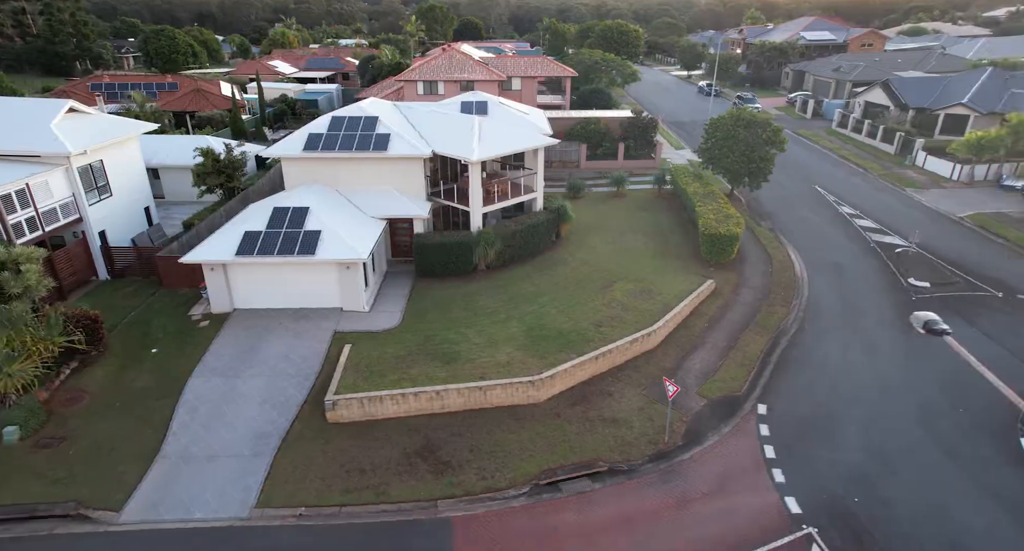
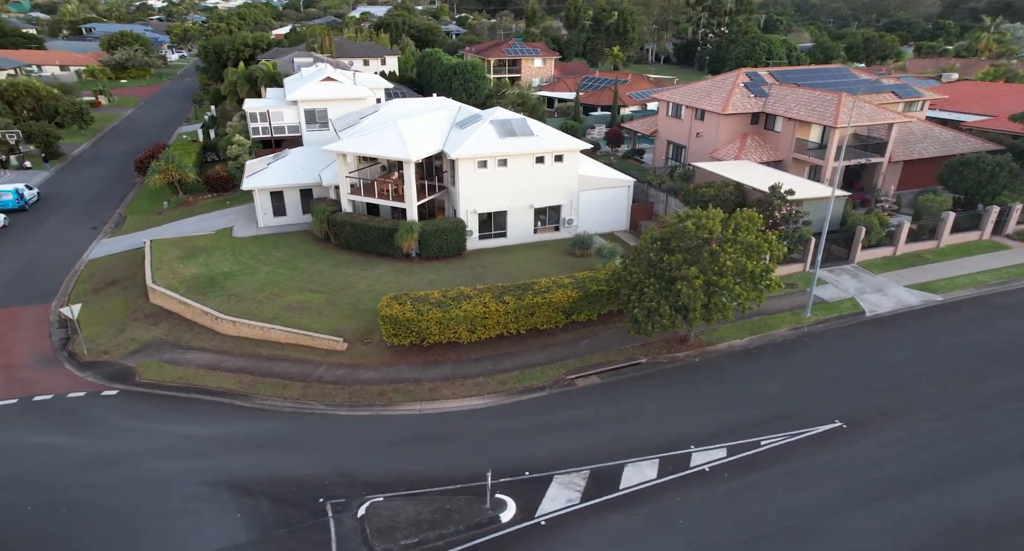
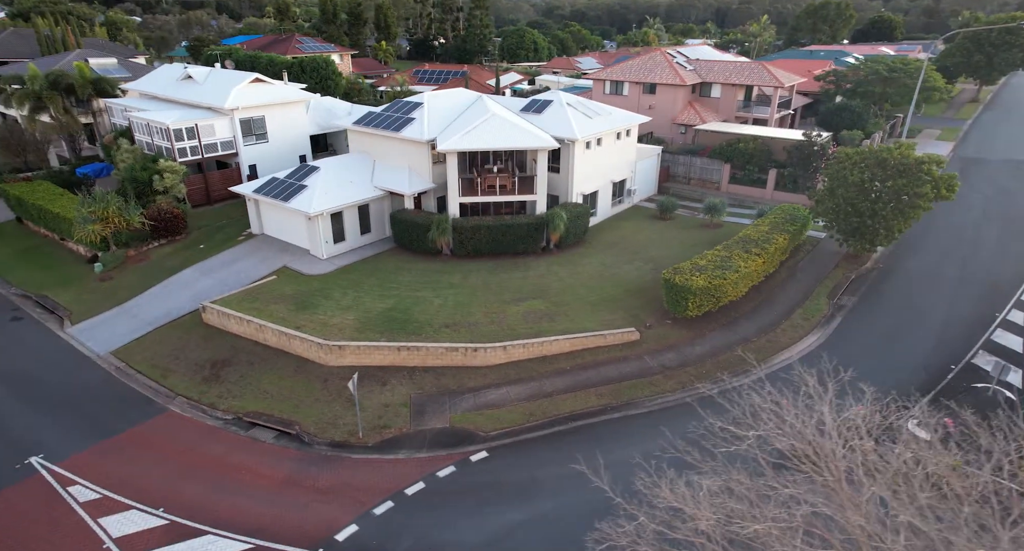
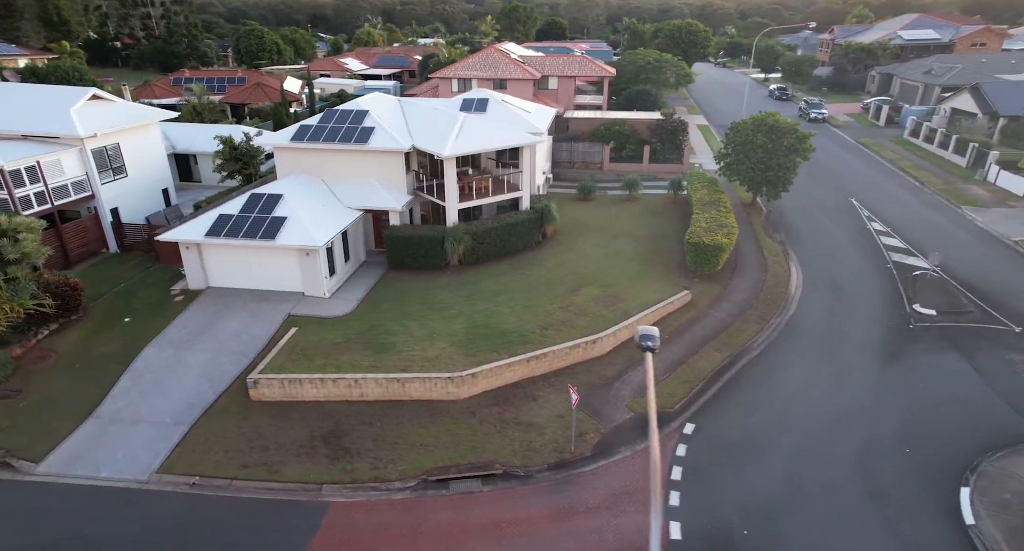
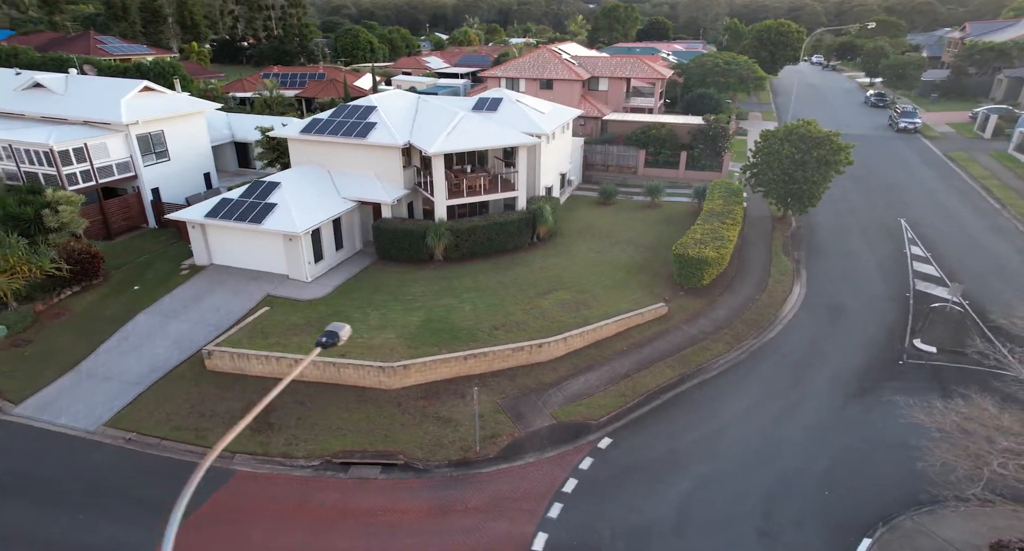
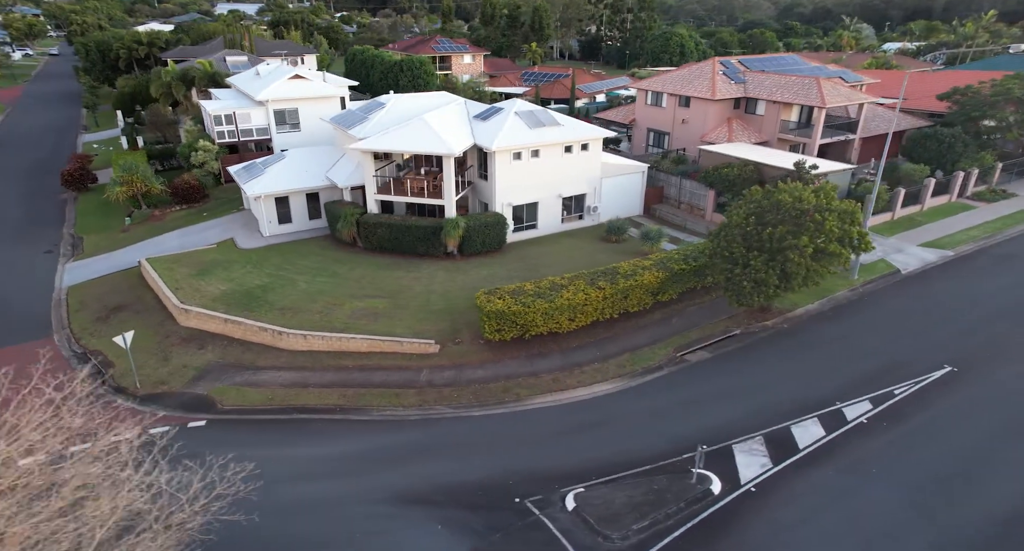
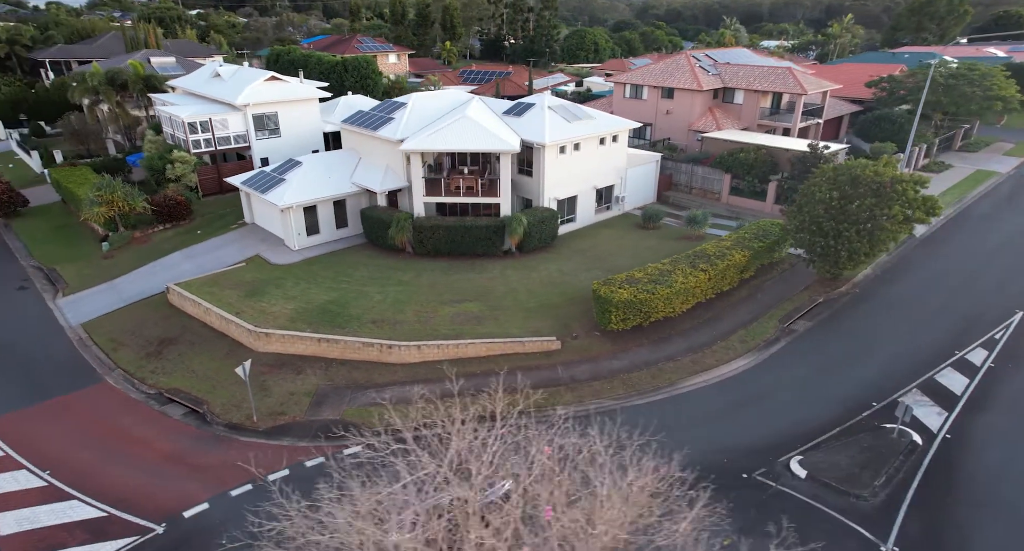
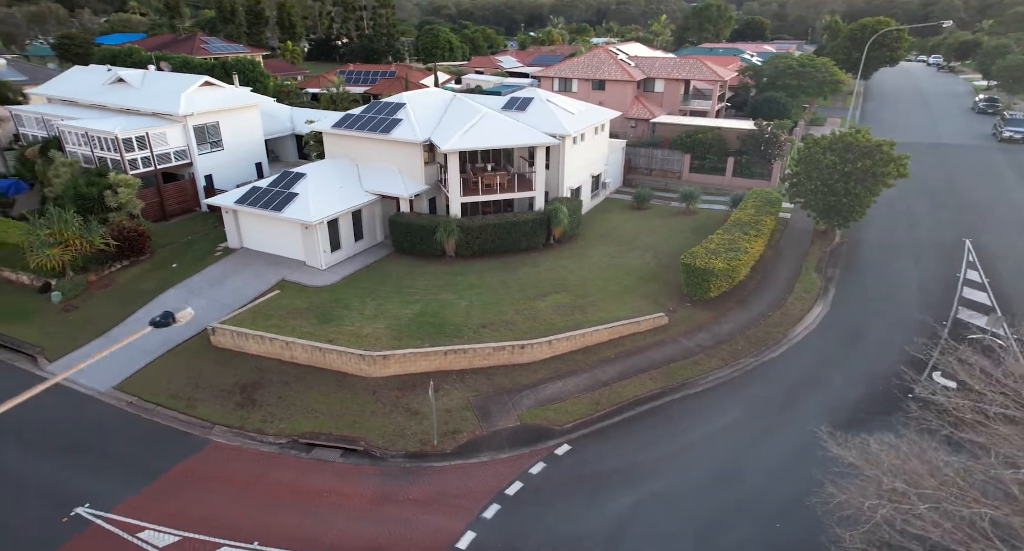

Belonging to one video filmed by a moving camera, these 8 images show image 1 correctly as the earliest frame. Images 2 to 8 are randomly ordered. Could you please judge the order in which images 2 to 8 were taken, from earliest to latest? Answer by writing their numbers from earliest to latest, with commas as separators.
4, 5, 8, 3, 7, 6, 2
